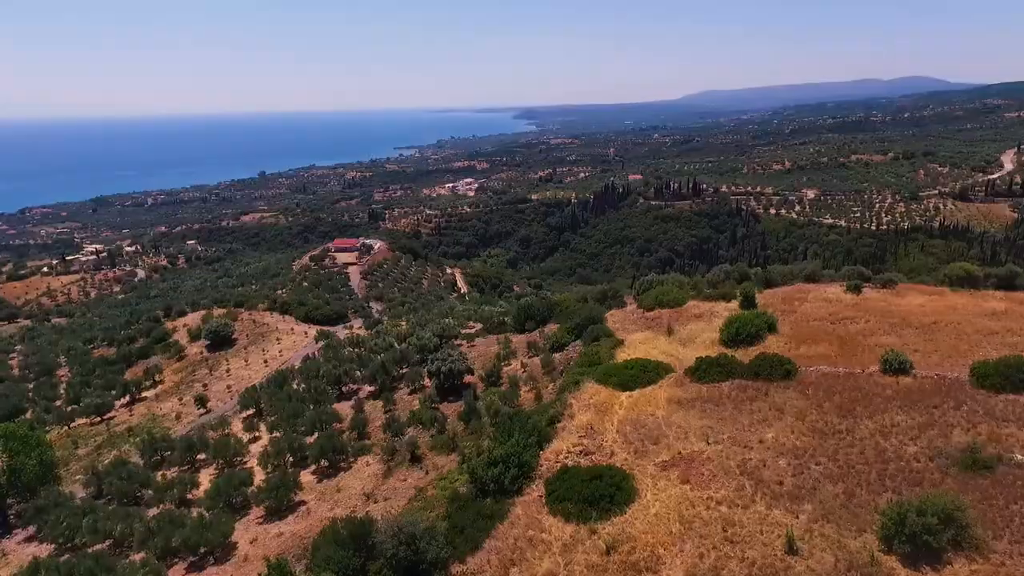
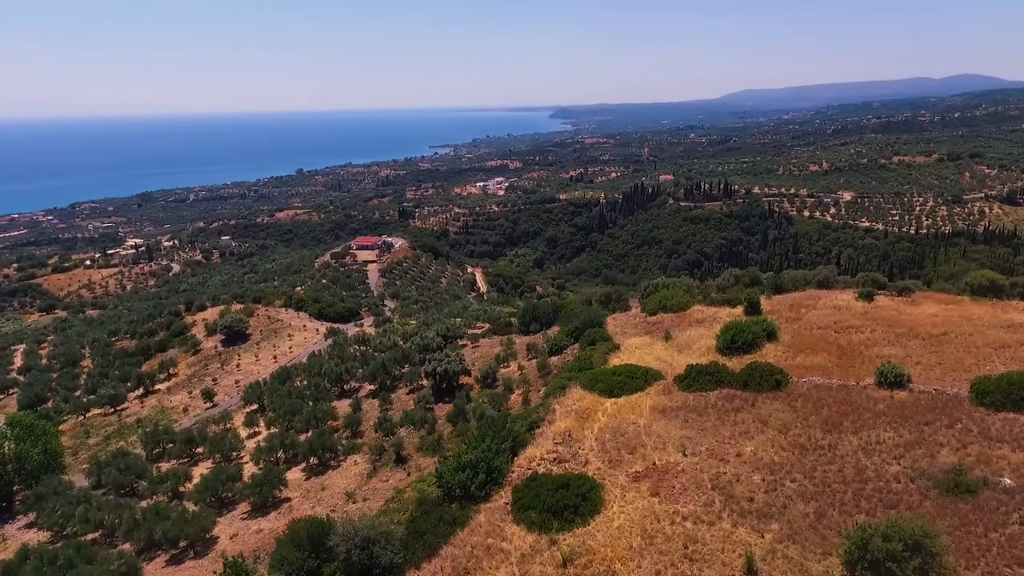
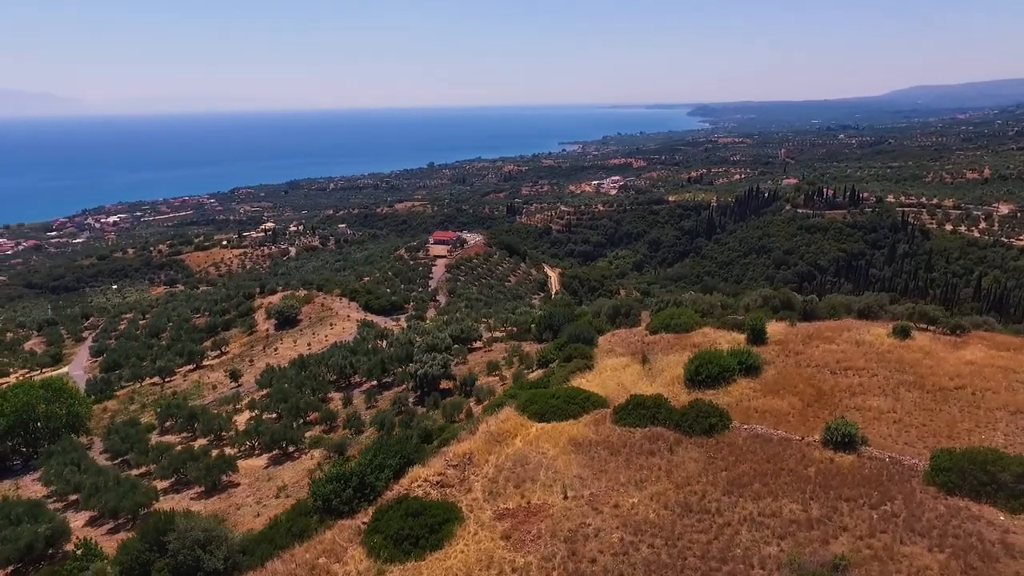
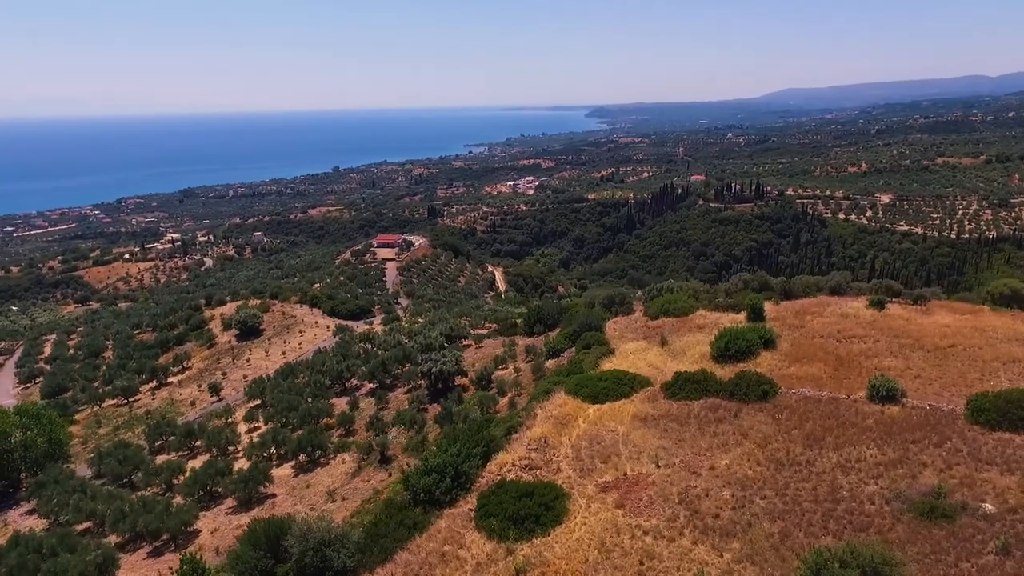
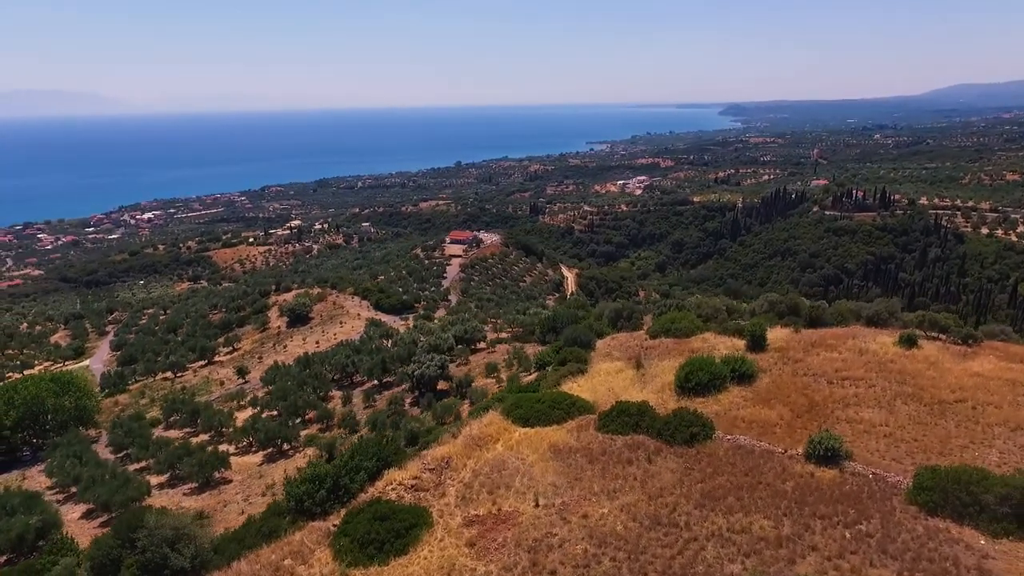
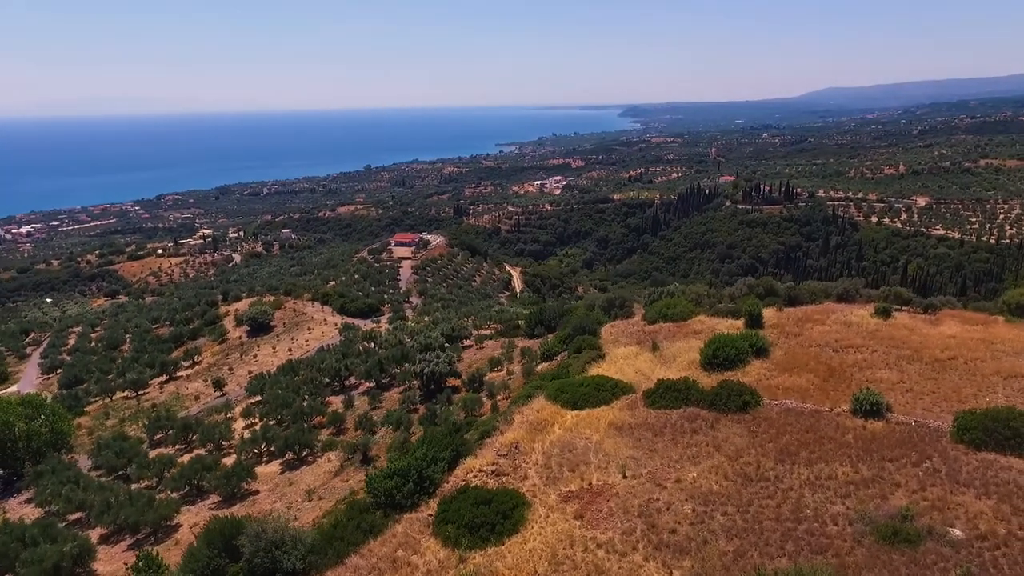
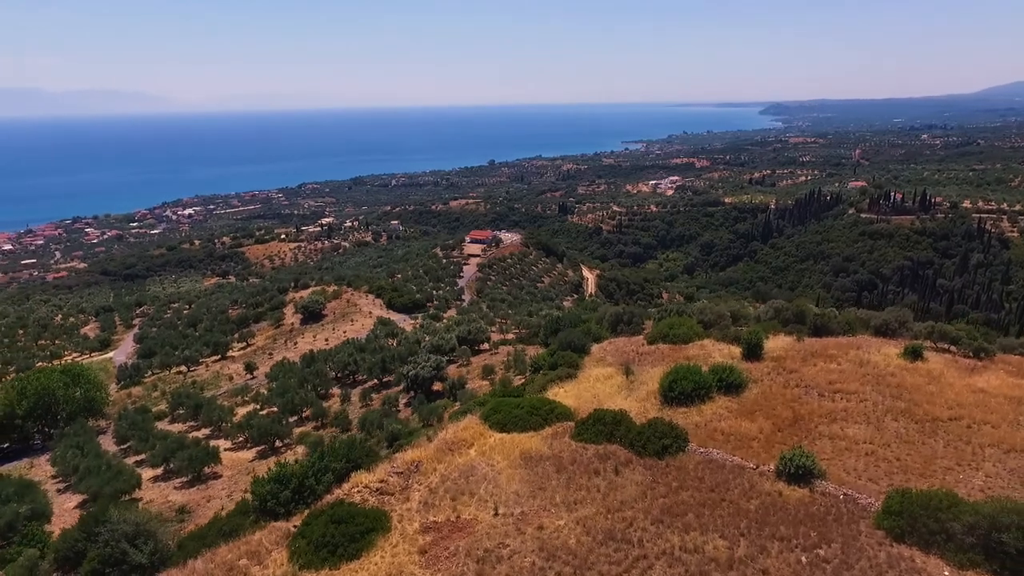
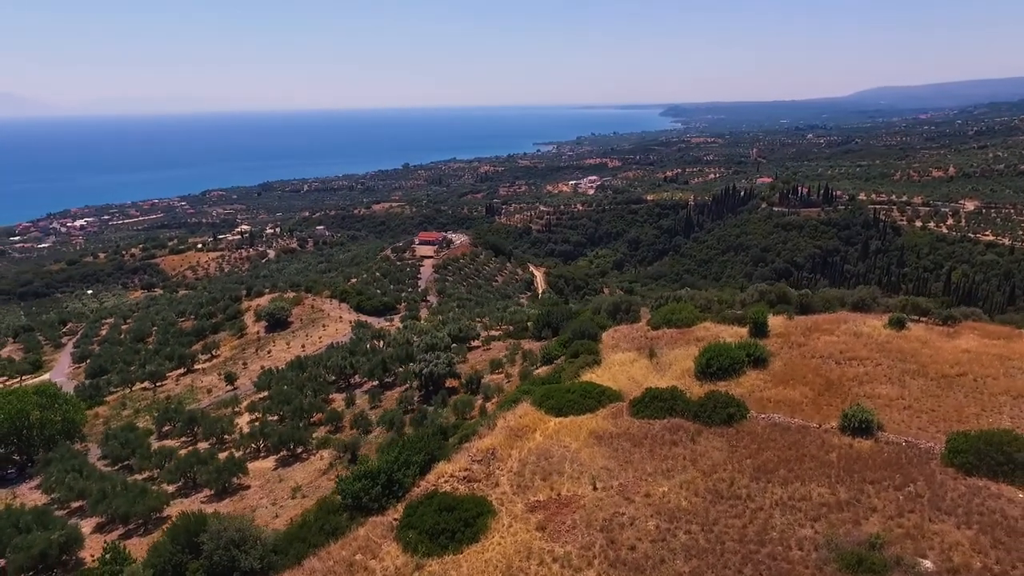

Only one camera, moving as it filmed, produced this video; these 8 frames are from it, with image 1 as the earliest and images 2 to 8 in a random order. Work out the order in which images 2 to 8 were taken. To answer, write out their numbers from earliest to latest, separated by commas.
2, 4, 6, 8, 3, 5, 7
